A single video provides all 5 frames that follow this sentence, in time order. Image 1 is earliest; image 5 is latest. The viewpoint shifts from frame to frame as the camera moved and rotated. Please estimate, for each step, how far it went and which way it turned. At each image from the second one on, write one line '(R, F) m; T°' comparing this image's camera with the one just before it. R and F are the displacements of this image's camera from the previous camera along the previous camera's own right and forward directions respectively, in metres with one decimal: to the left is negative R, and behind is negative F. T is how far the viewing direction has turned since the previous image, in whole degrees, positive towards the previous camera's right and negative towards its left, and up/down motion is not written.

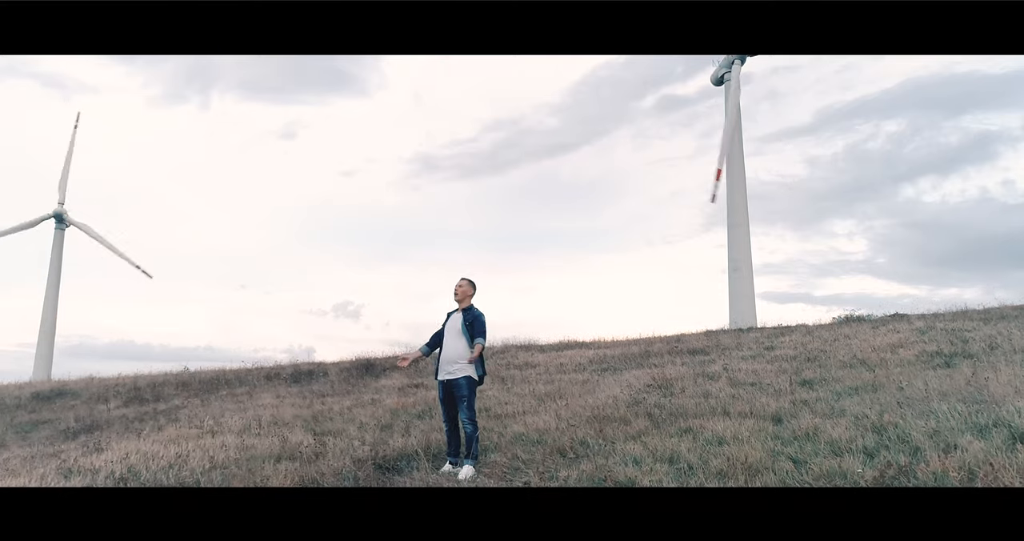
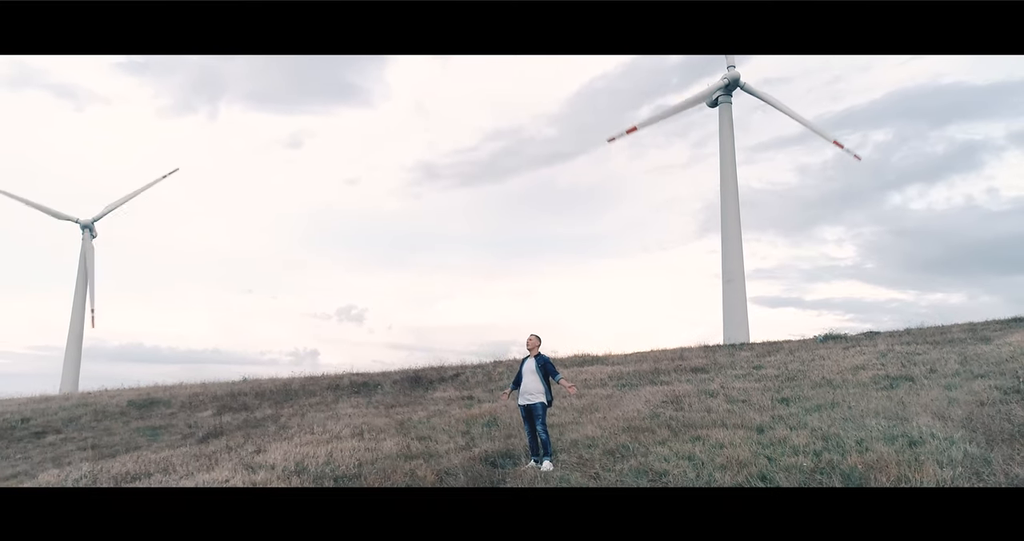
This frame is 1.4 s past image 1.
(-1.2, -3.1) m; +1°
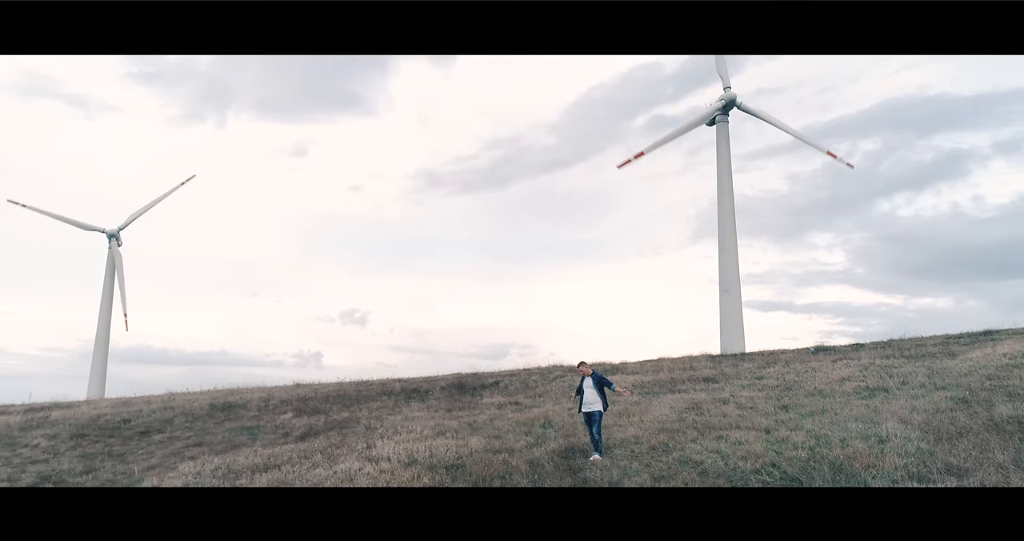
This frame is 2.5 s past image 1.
(-1.6, -3.1) m; +1°
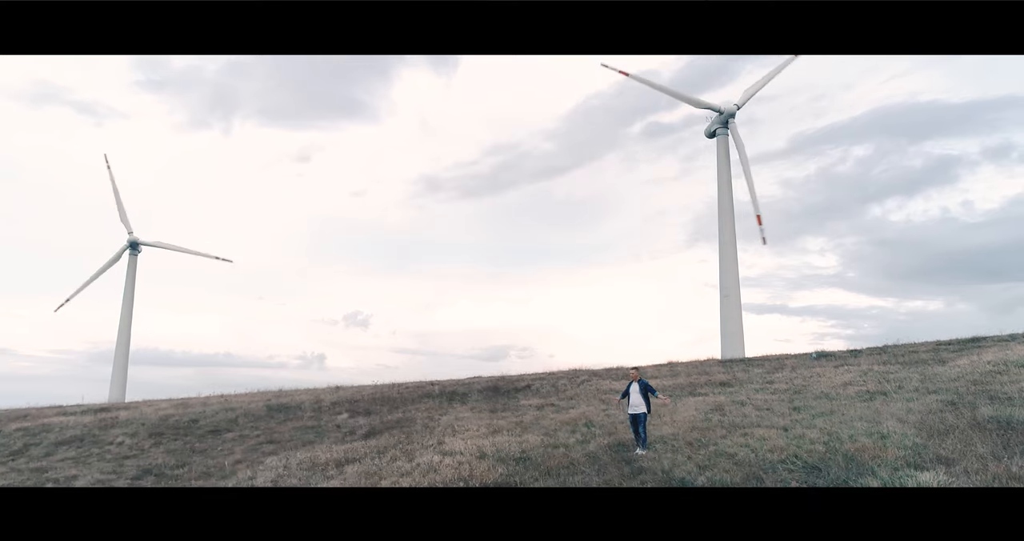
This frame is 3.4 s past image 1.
(-1.6, -2.3) m; +1°
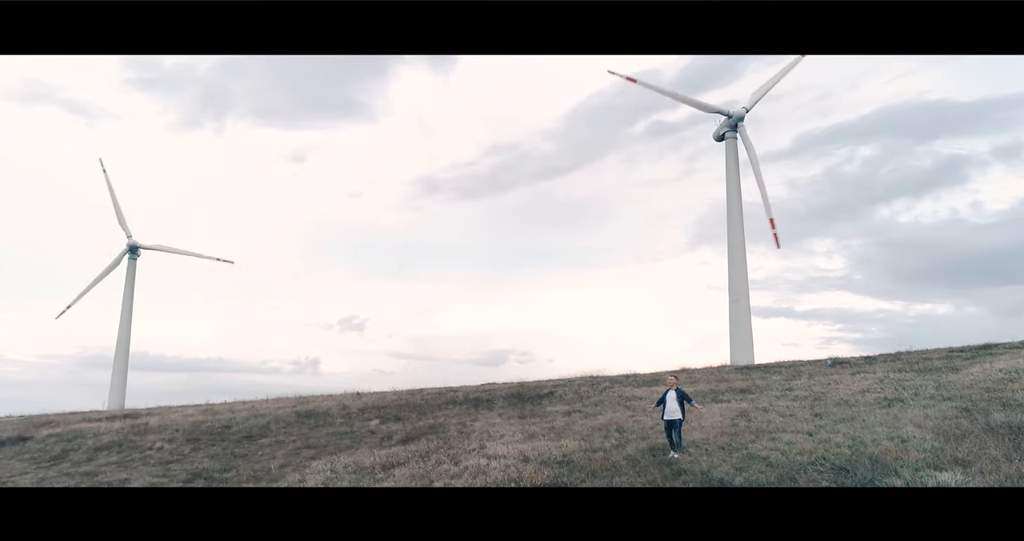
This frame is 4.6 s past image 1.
(-1.5, -1.0) m; +1°
